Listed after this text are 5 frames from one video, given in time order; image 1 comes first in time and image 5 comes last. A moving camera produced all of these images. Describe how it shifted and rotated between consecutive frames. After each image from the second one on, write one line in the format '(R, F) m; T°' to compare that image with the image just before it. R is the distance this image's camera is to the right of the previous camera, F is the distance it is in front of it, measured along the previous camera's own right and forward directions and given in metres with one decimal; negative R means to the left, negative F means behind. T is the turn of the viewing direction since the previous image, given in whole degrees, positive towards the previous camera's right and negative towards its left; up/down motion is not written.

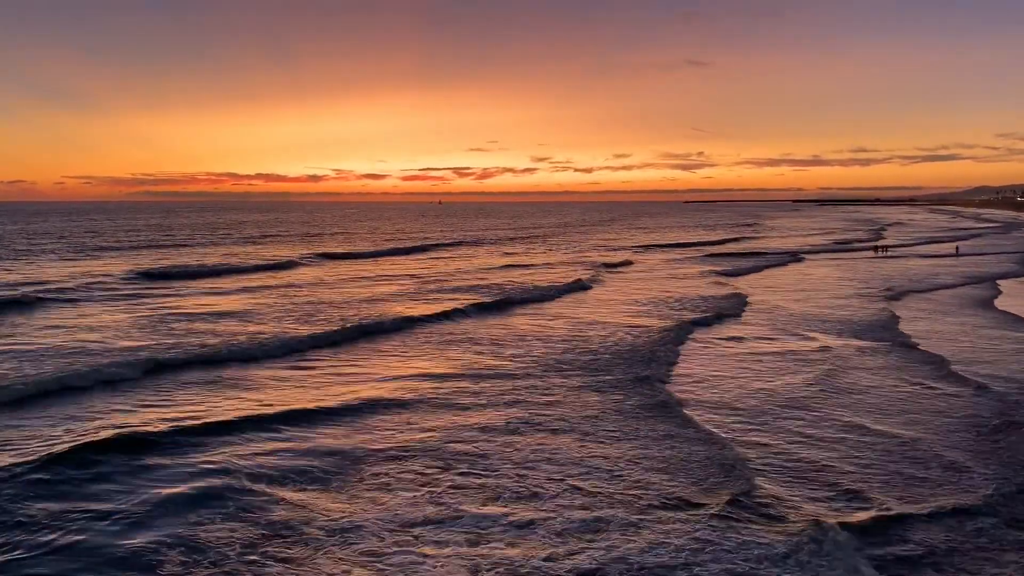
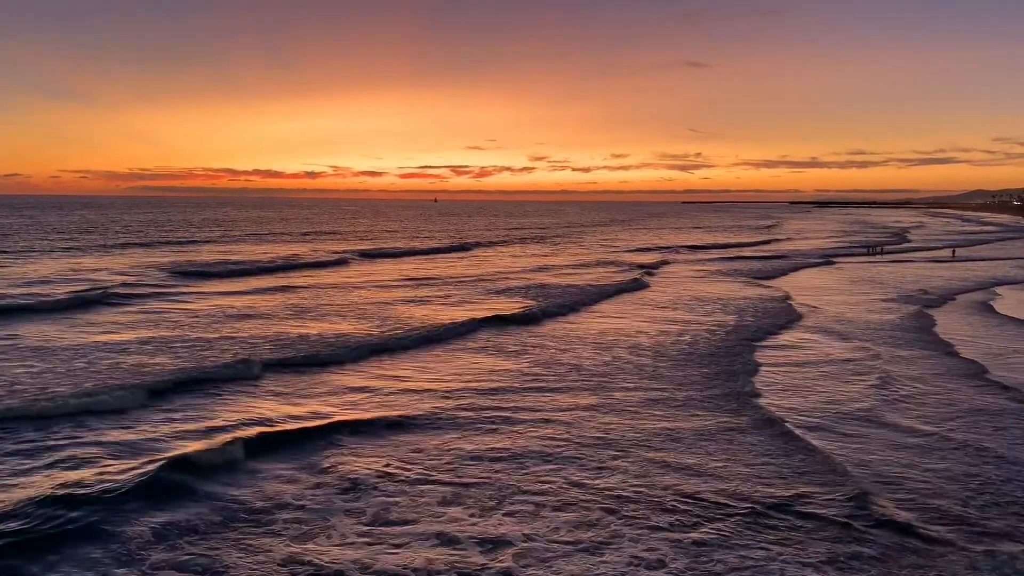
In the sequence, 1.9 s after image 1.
(-0.8, +0.7) m; 0°
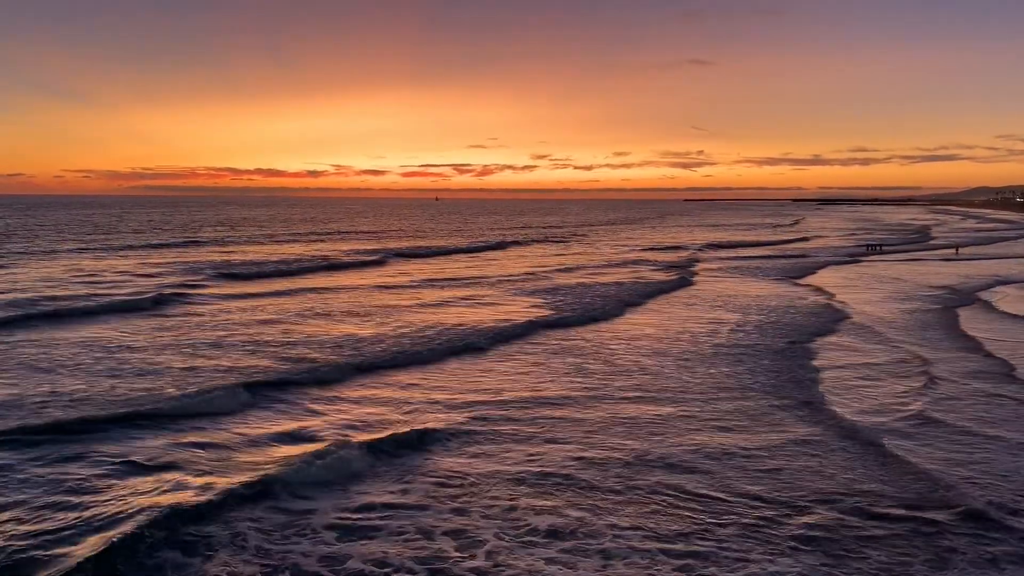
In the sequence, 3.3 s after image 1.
(-0.8, +0.1) m; 0°
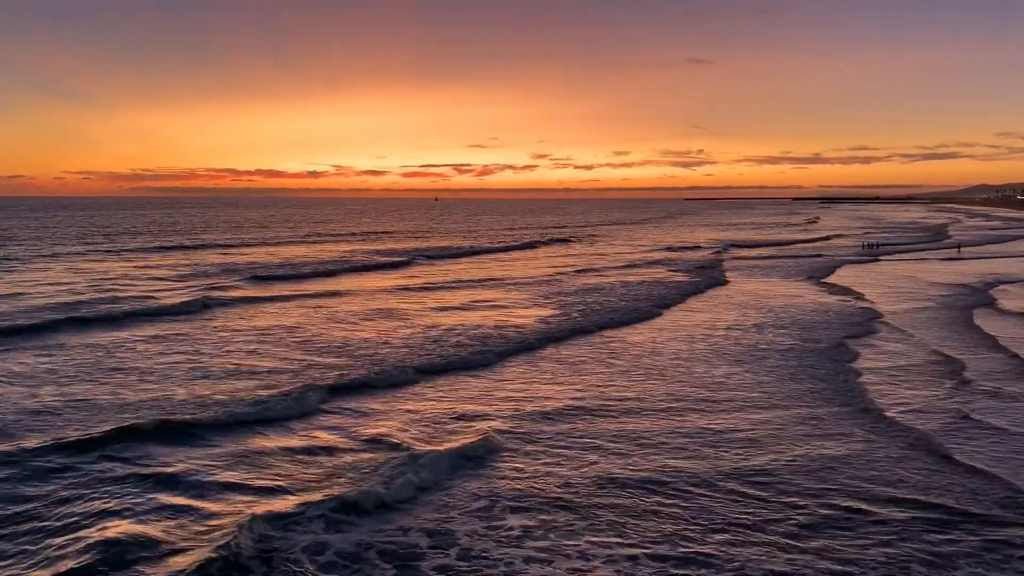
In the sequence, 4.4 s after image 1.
(-0.6, +0.2) m; 0°
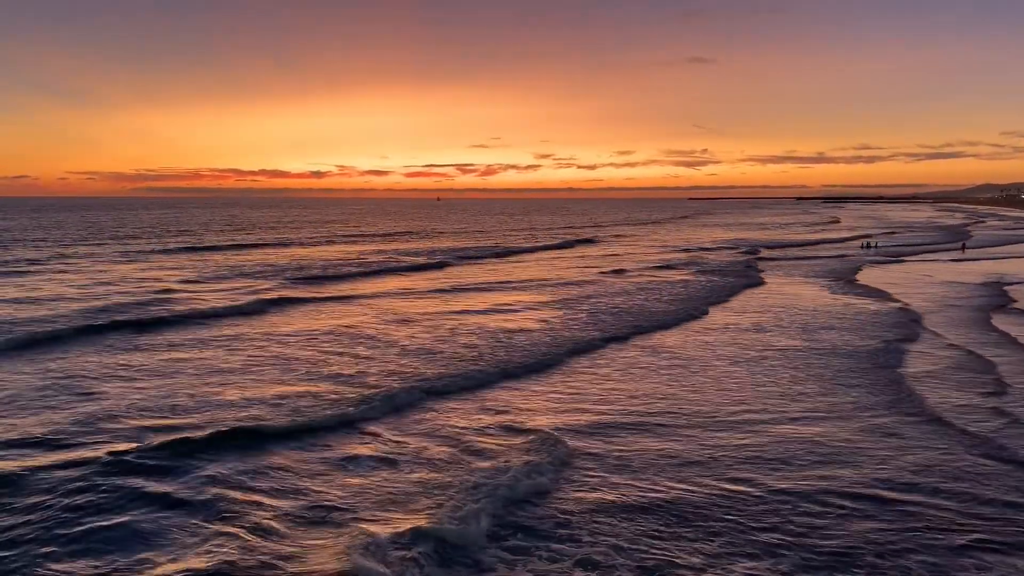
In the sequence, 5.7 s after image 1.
(-0.8, -0.2) m; 0°
